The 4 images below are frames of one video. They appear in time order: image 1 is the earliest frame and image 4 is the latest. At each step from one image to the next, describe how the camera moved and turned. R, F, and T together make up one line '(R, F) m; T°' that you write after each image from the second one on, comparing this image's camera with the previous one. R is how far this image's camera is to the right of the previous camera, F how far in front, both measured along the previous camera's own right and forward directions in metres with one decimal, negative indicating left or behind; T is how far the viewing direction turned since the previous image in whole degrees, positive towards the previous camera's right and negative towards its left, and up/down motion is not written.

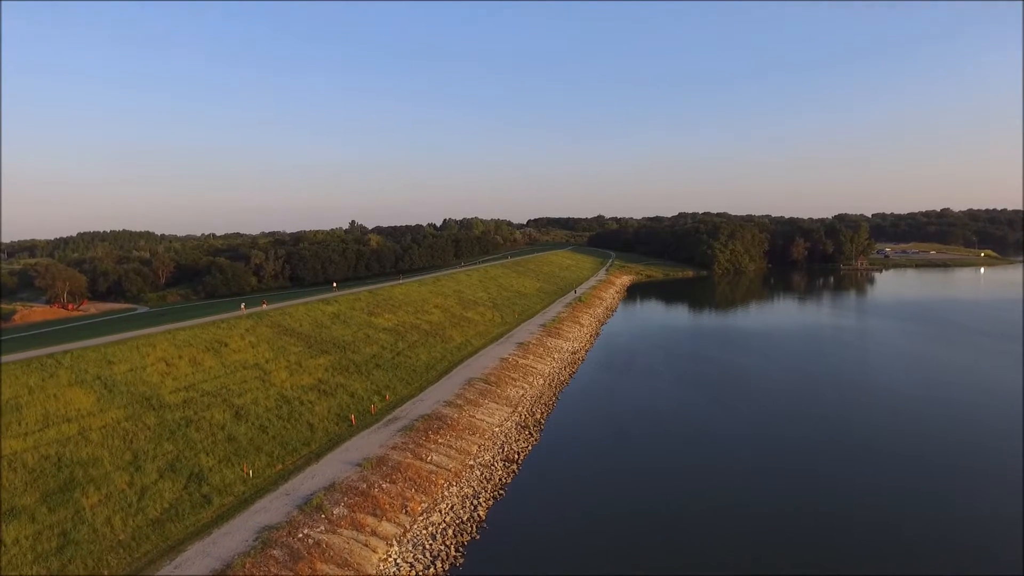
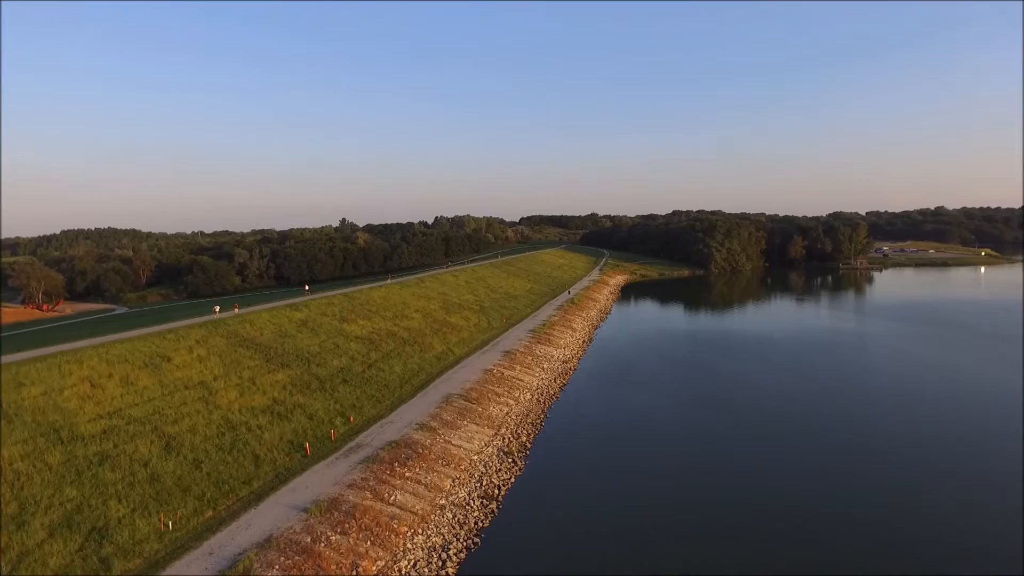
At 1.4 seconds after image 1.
(+0.5, +2.5) m; +1°
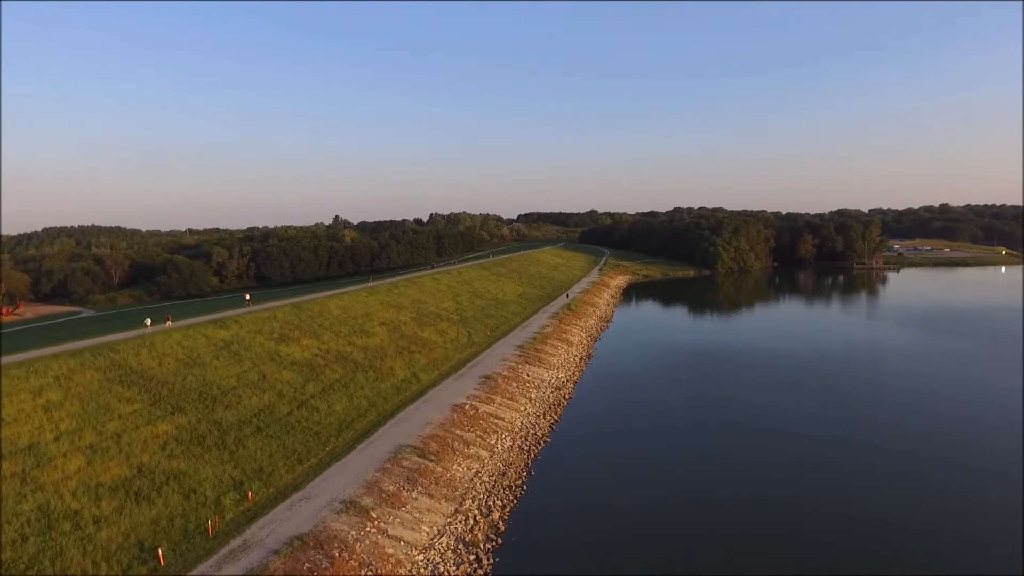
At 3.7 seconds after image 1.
(+0.8, +5.6) m; 0°
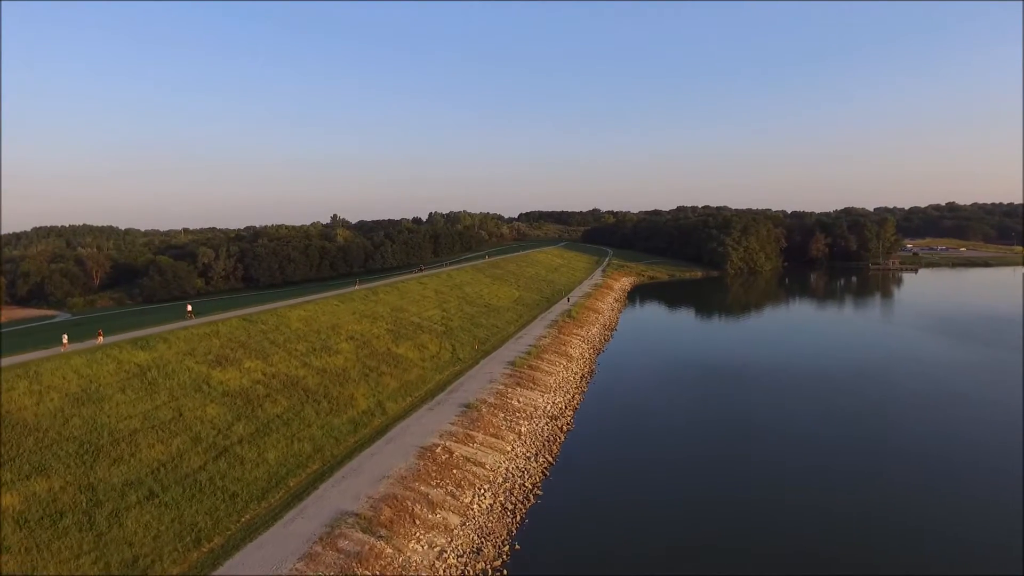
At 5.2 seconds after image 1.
(+0.6, +4.1) m; 0°
